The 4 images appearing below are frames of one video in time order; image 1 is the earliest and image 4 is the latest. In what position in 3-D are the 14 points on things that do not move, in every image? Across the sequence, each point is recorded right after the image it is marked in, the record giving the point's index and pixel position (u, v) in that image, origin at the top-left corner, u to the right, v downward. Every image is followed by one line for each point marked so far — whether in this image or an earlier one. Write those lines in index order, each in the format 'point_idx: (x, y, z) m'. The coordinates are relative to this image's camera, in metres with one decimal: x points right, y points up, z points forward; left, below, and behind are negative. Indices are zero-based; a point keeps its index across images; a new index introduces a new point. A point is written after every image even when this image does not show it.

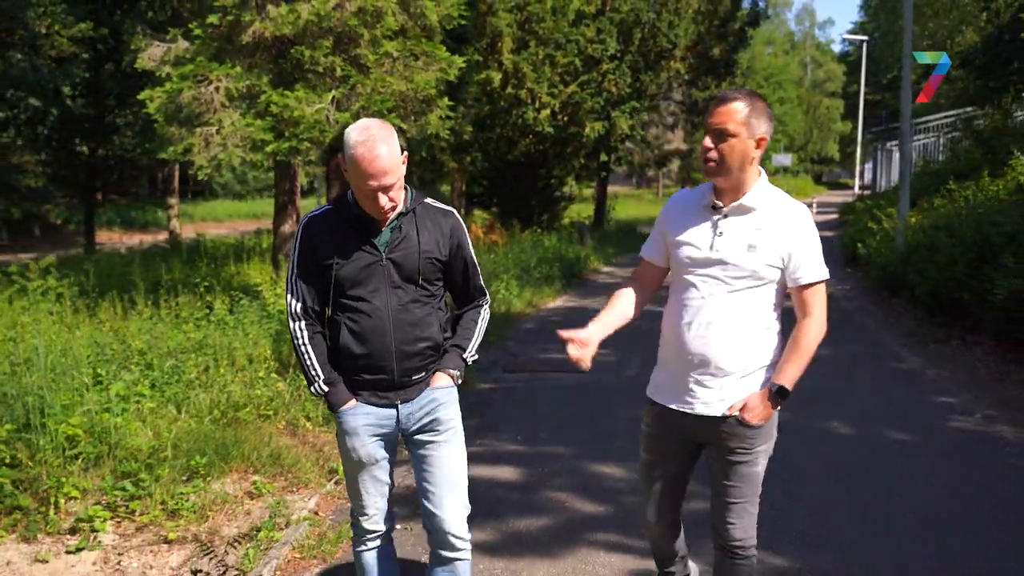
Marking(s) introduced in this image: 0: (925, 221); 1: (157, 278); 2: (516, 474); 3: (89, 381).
0: (+4.7, +0.8, +11.5) m
1: (-4.2, +0.1, +11.9) m
2: (0.0, -1.0, +5.4) m
3: (-2.9, -0.6, +6.8) m
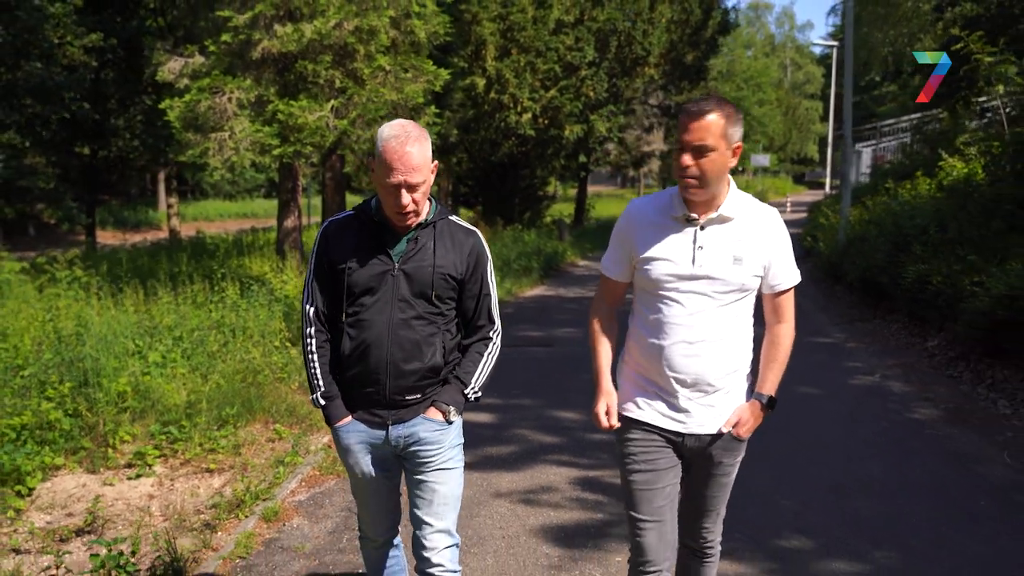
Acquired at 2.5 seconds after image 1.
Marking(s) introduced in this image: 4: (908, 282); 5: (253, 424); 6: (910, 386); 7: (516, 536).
0: (+4.5, +0.9, +12.8) m
1: (-4.4, +0.3, +13.1) m
2: (-0.1, -0.9, +6.7) m
3: (-3.1, -0.5, +8.0) m
4: (+3.6, +0.1, +9.2) m
5: (-1.9, -1.0, +7.4) m
6: (+2.9, -0.7, +7.4) m
7: (0.0, -1.1, +4.5) m
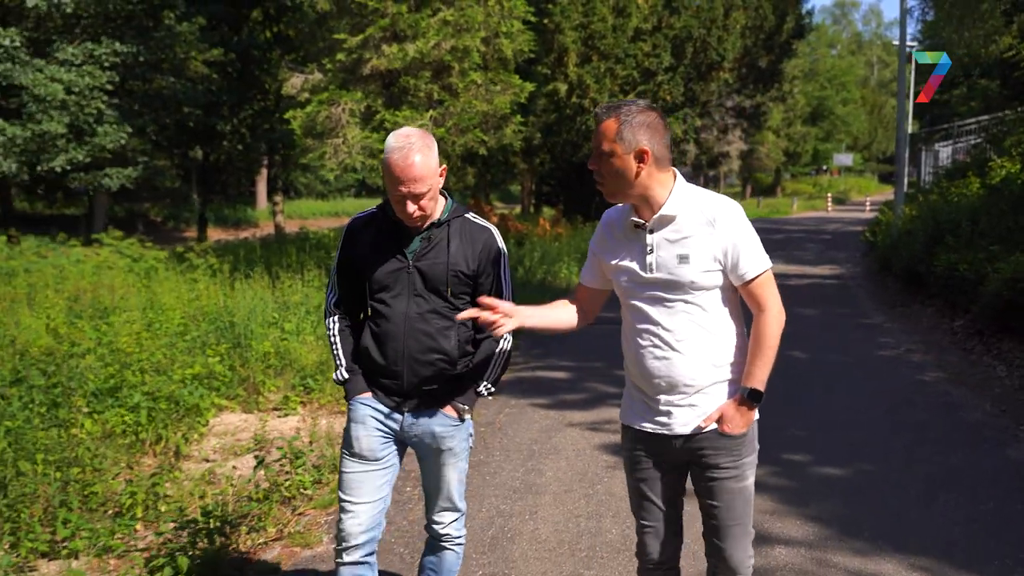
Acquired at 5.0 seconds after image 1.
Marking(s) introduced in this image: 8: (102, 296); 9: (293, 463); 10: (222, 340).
0: (+5.6, +1.0, +13.8) m
1: (-3.3, +0.5, +14.9) m
2: (+0.4, -0.7, +8.1) m
3: (-2.4, -0.3, +9.7) m
4: (+4.4, +0.2, +10.3) m
5: (-1.3, -0.8, +8.9) m
6: (+3.6, -0.6, +8.6) m
7: (+0.4, -1.0, +5.9) m
8: (-4.6, -0.1, +11.2) m
9: (-1.2, -0.9, +5.4) m
10: (-2.6, -0.5, +9.0) m
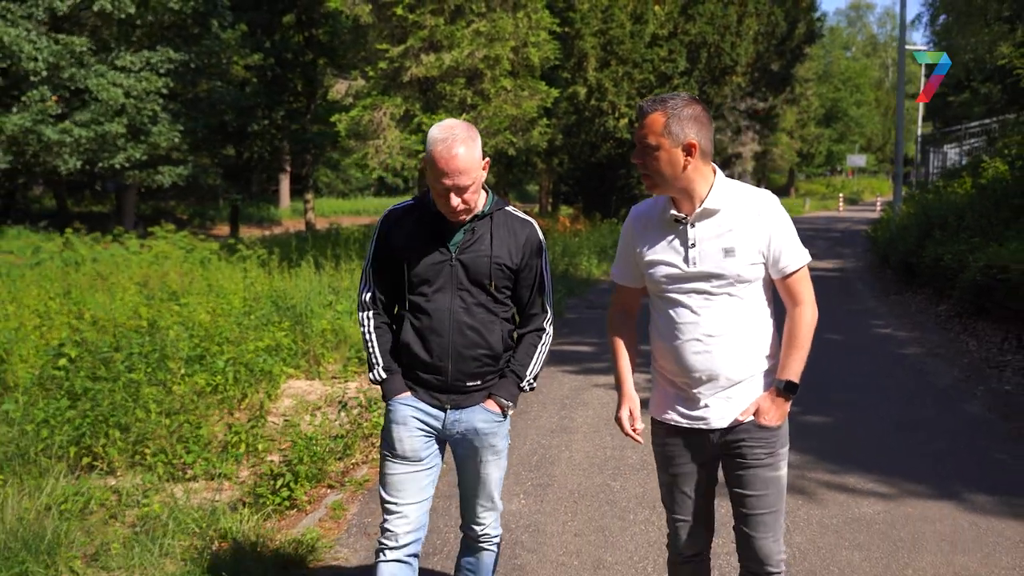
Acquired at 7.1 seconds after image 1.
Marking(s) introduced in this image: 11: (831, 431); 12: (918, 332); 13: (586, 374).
0: (+5.9, +1.2, +14.9) m
1: (-2.9, +0.6, +16.0) m
2: (+0.7, -0.6, +9.2) m
3: (-2.1, -0.2, +10.9) m
4: (+4.7, +0.3, +11.3) m
5: (-1.0, -0.7, +10.1) m
6: (+3.9, -0.4, +9.6) m
7: (+0.7, -0.8, +7.1) m
8: (-4.2, +0.1, +12.3) m
9: (-0.9, -0.8, +6.6) m
10: (-2.3, -0.3, +10.2) m
11: (+2.0, -0.9, +6.4) m
12: (+3.9, -0.4, +9.7) m
13: (+0.6, -0.7, +8.0) m
